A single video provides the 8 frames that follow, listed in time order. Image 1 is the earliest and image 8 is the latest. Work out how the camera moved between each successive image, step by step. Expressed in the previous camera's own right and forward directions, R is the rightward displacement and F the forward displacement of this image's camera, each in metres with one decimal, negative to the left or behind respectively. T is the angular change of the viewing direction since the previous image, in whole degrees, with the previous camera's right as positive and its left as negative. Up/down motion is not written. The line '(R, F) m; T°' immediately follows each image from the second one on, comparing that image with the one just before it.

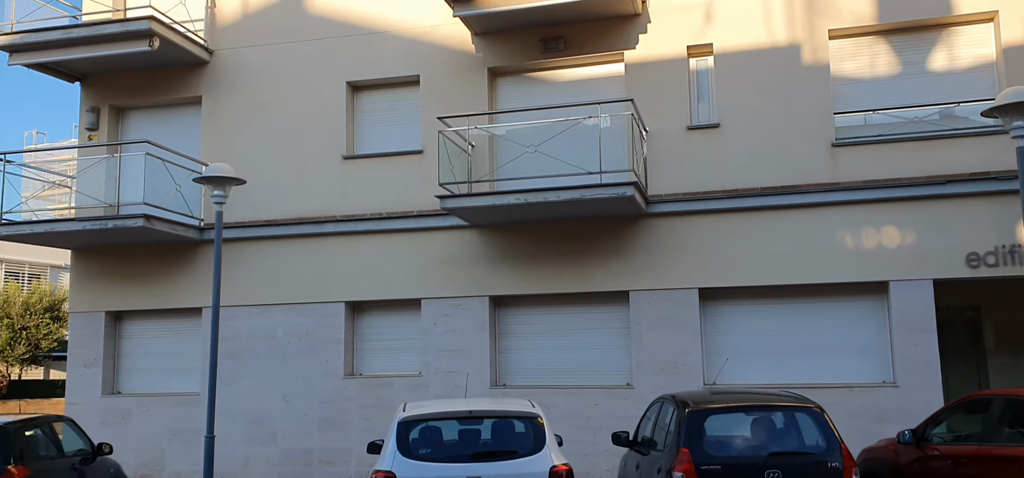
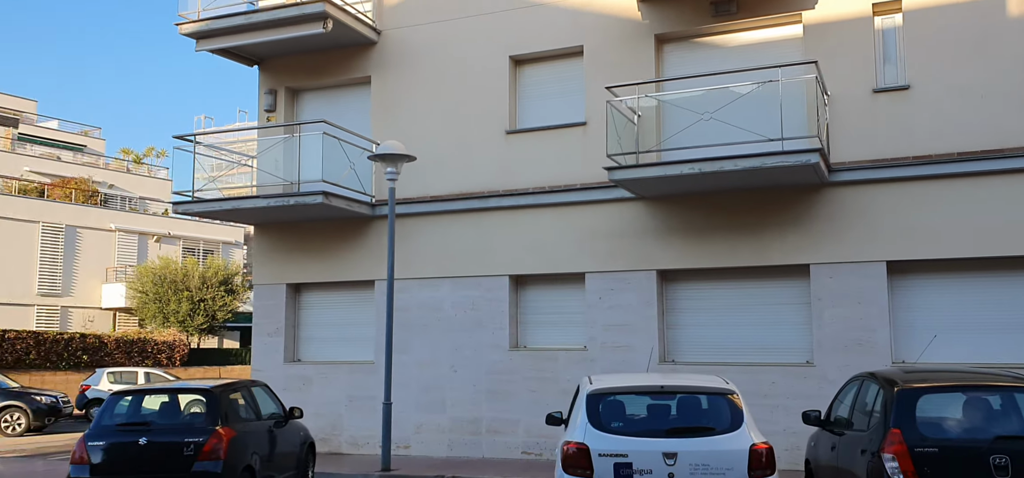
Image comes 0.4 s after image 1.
(-0.3, +0.1) m; -9°
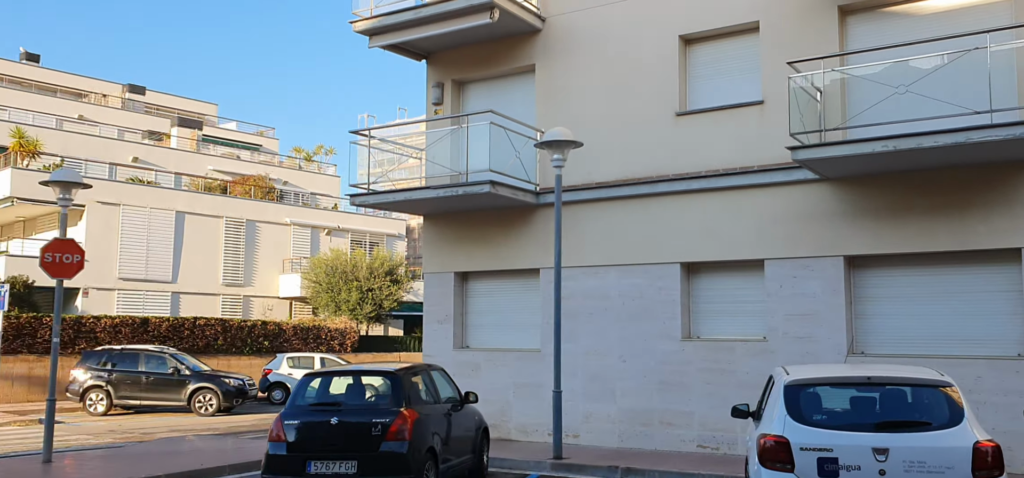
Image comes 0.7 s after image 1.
(-0.2, +0.1) m; -10°
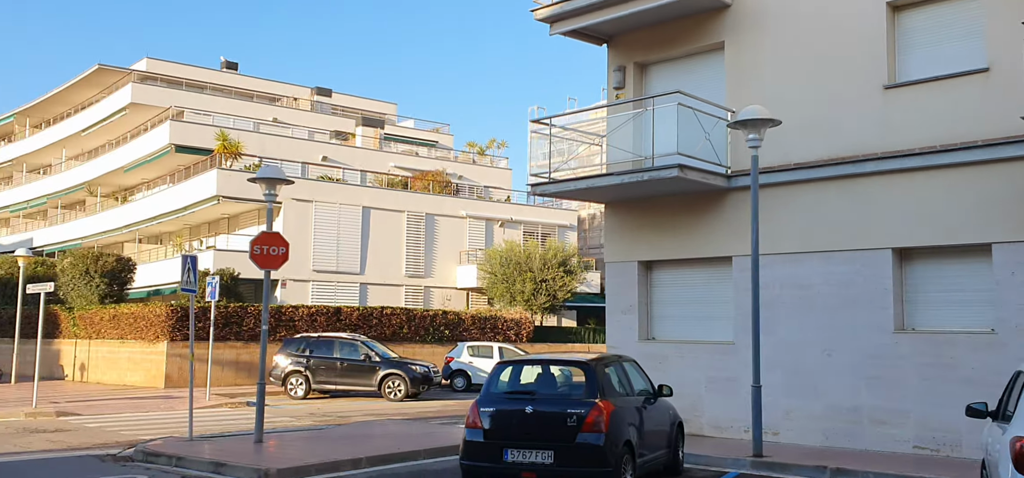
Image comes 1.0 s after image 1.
(-0.2, +0.2) m; -11°
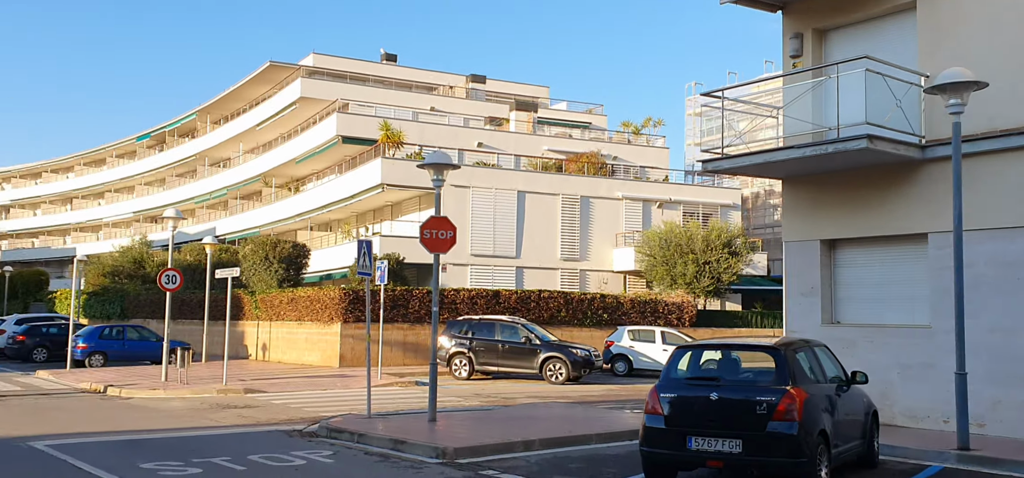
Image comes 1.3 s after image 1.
(-0.2, +0.2) m; -10°
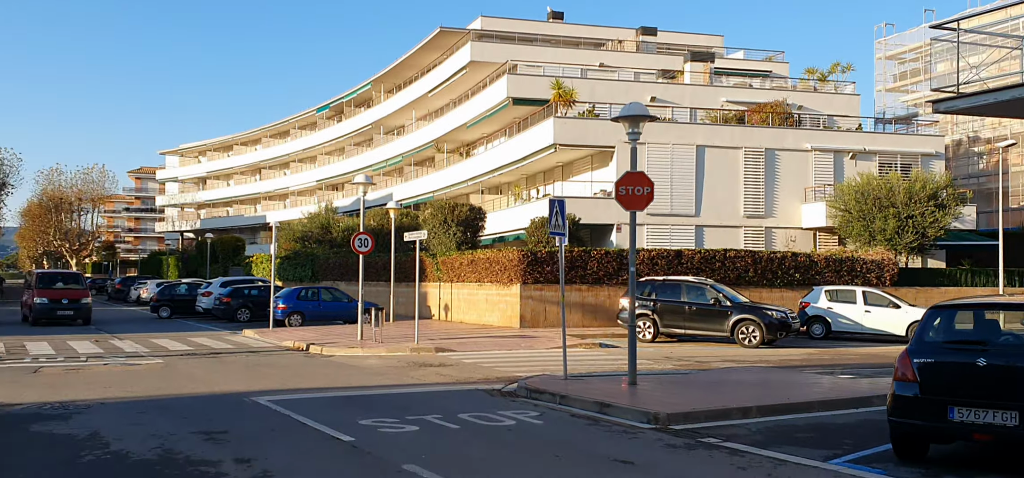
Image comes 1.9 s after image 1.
(-0.5, +0.4) m; -10°
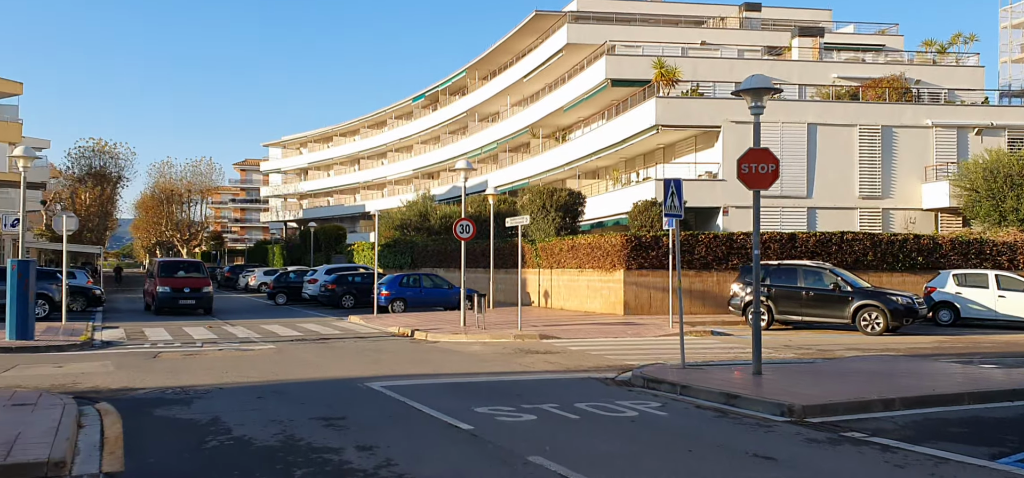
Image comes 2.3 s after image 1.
(-0.3, +0.4) m; -6°
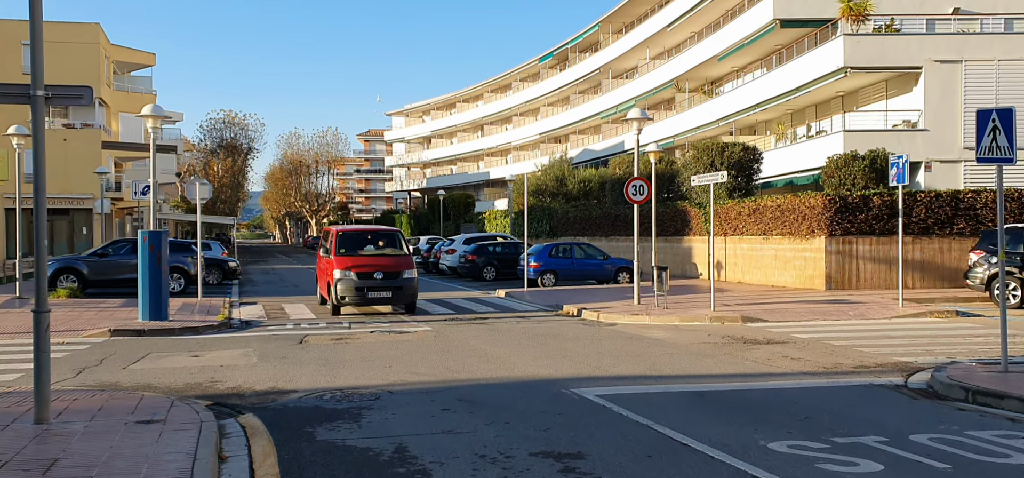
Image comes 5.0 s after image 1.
(-1.5, +3.1) m; -7°
